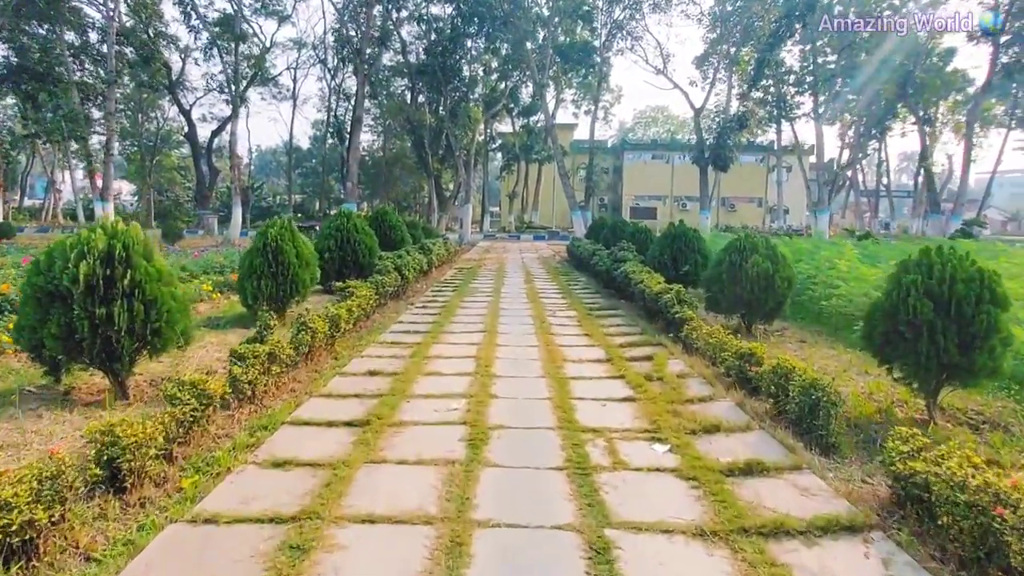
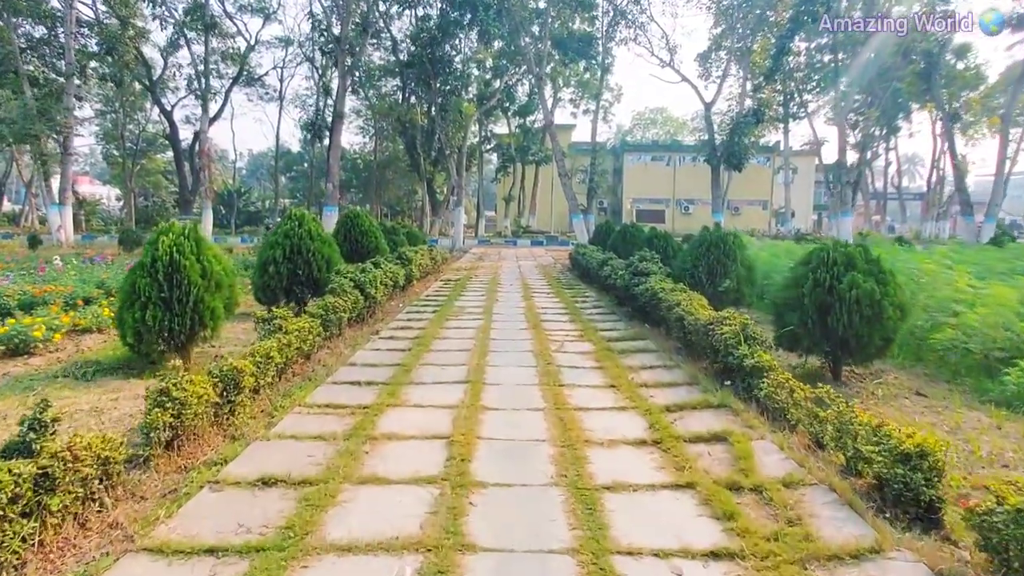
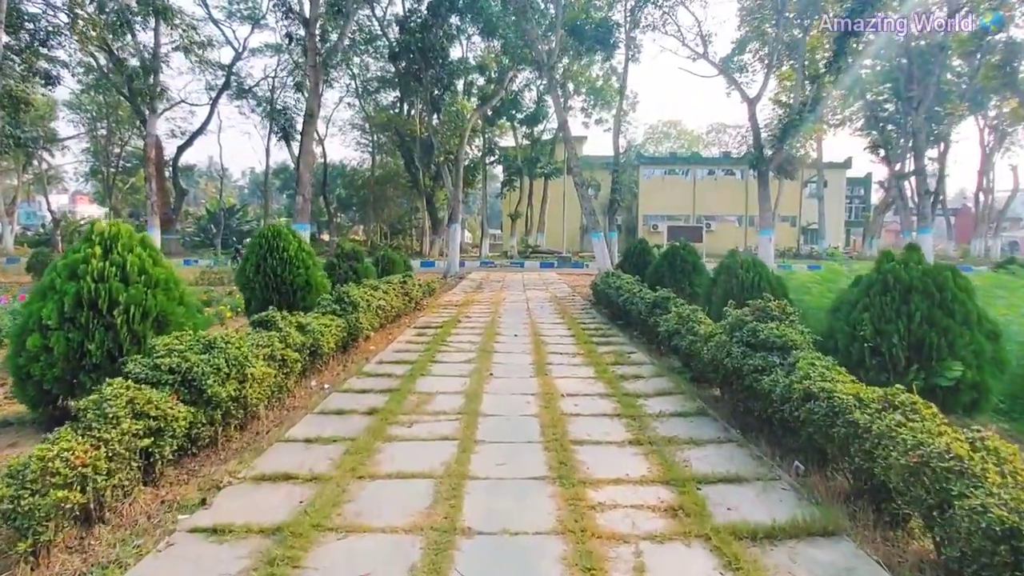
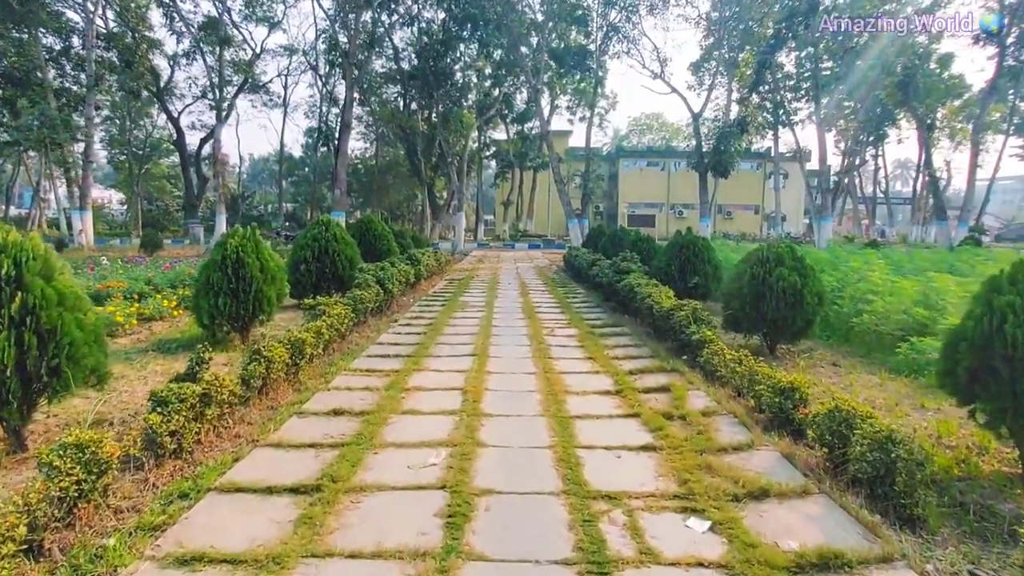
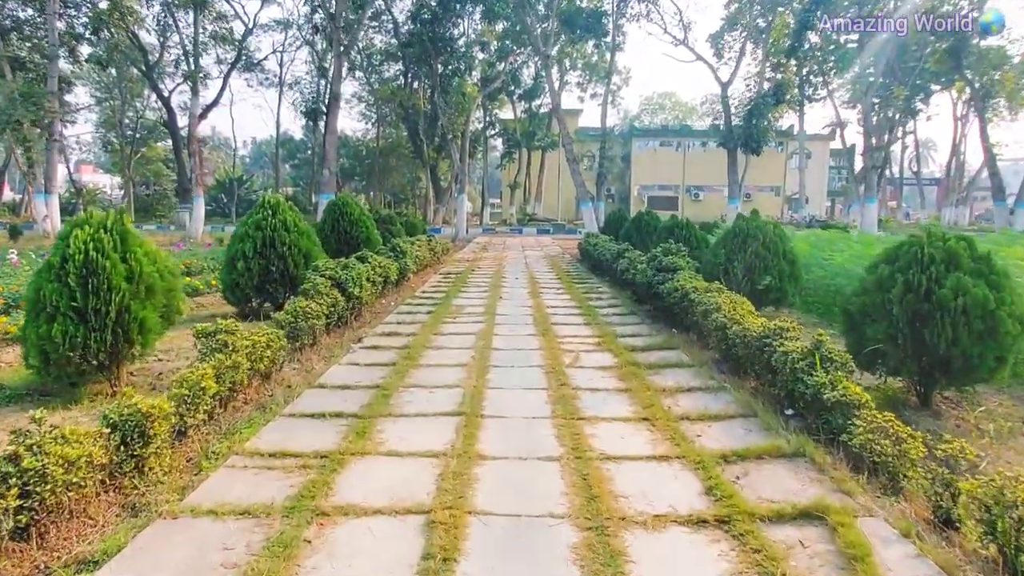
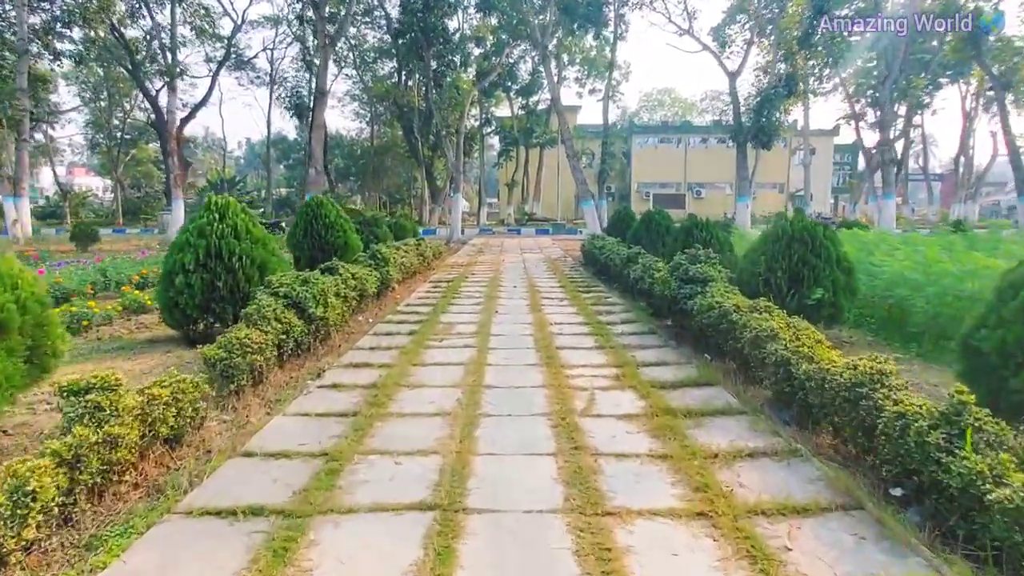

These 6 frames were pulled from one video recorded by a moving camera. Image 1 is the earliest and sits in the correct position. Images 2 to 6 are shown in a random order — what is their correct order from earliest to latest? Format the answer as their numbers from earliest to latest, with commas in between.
4, 2, 5, 6, 3
